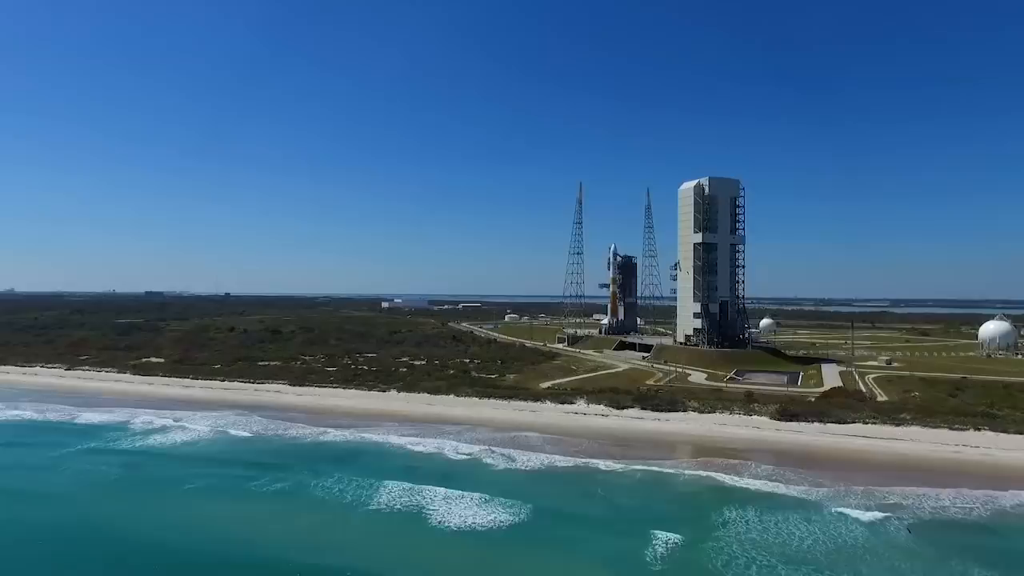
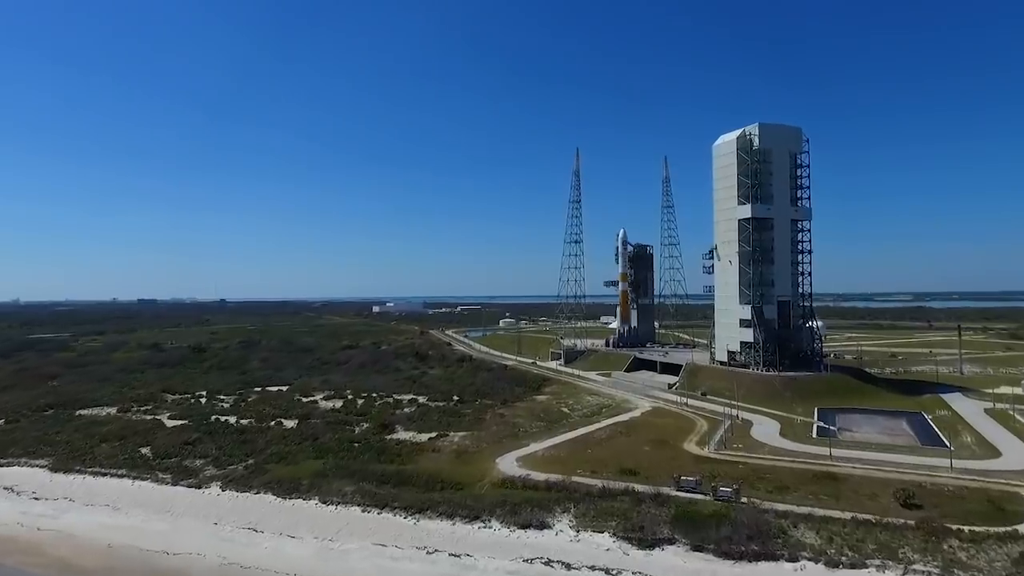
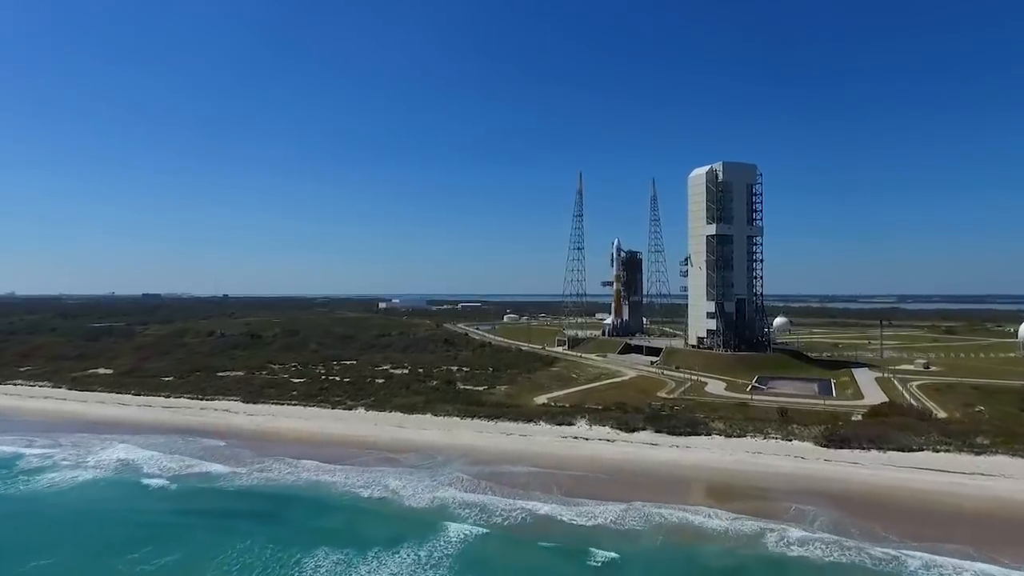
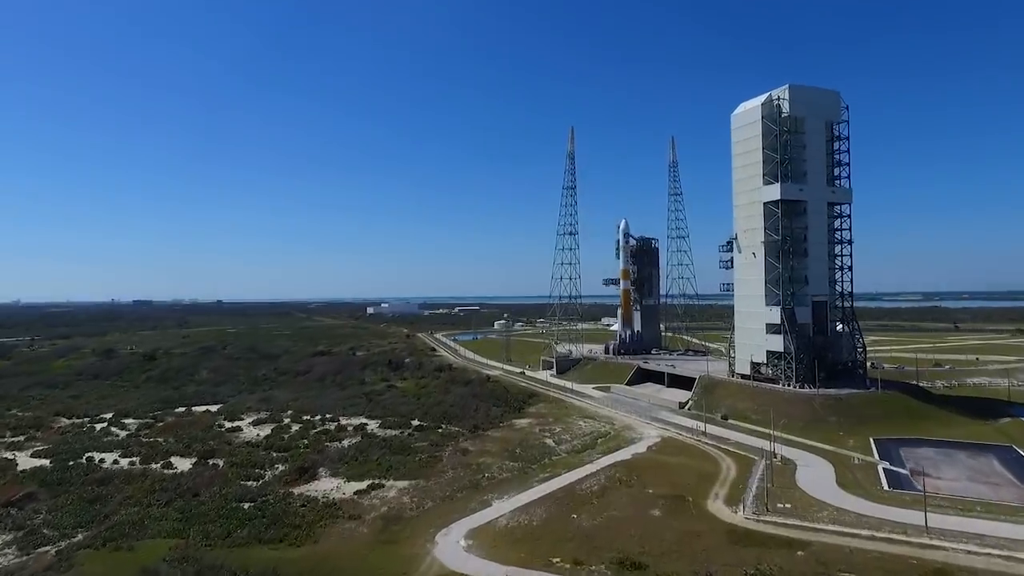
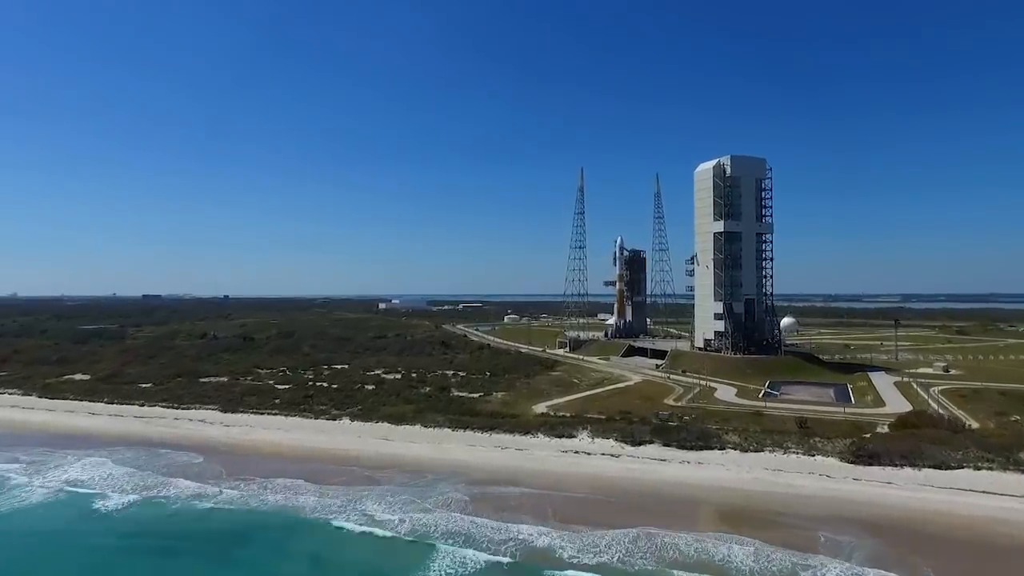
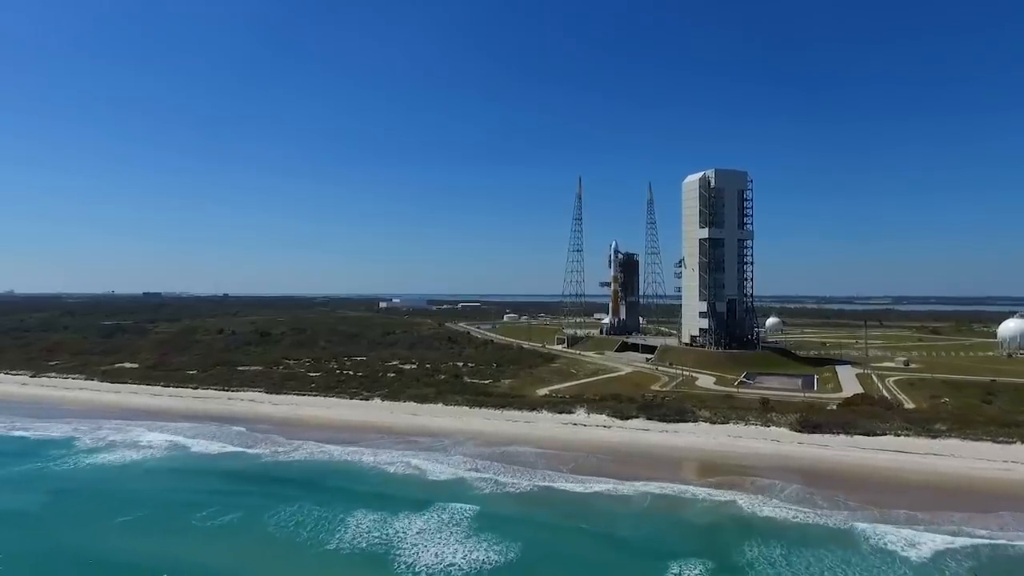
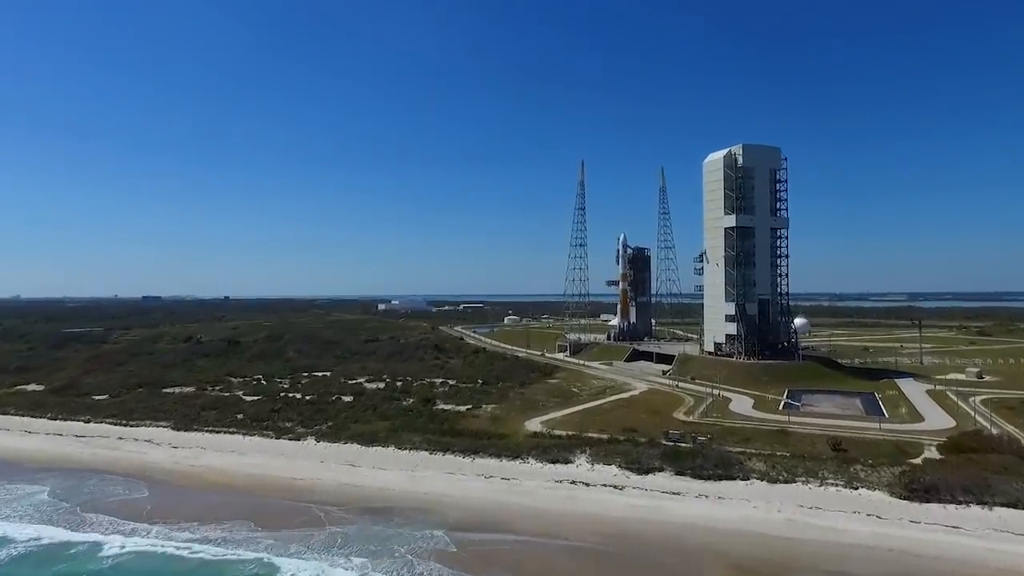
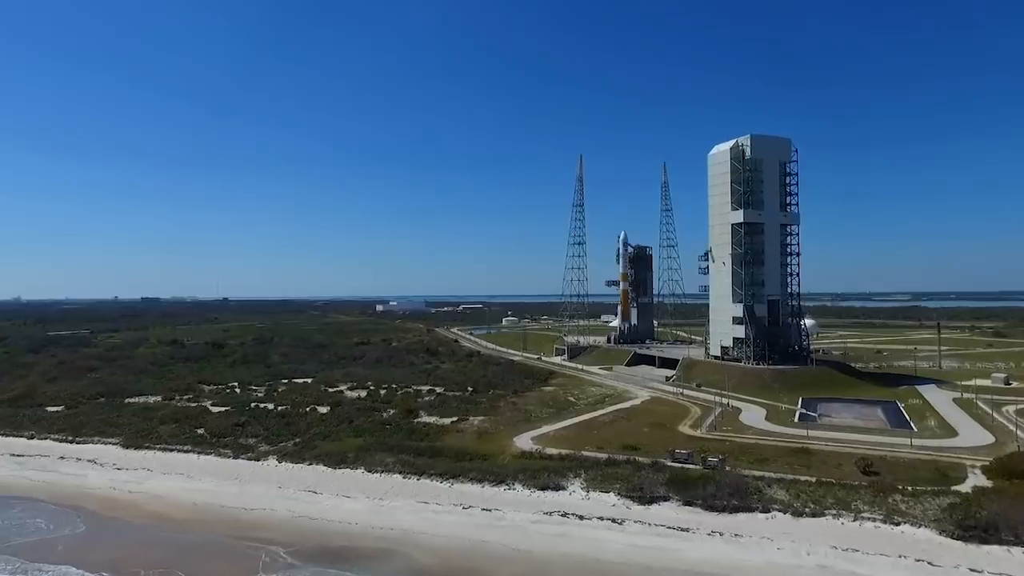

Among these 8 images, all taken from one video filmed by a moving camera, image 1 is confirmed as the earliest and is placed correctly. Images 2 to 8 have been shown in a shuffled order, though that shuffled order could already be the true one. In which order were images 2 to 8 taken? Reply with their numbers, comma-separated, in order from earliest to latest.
6, 3, 5, 7, 8, 2, 4
